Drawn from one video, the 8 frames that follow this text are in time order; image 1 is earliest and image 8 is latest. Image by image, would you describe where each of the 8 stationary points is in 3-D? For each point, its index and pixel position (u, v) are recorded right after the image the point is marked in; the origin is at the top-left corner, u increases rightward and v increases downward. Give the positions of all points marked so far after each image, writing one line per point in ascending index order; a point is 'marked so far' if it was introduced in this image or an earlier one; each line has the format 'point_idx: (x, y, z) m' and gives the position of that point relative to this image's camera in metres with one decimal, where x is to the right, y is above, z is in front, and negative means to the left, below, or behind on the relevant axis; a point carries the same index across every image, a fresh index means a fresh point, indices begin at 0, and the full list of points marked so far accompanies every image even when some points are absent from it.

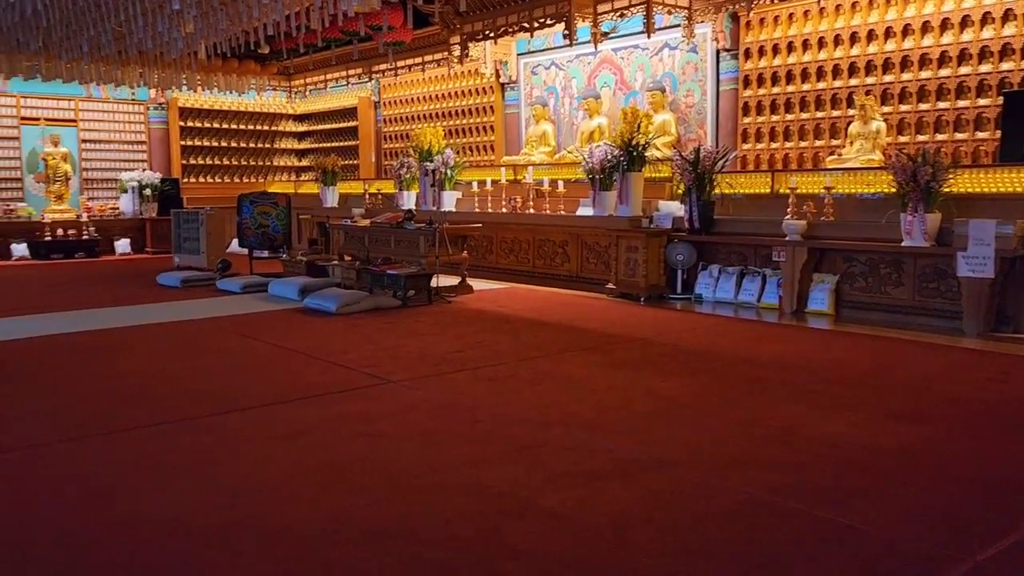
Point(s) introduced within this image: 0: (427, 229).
0: (-0.7, +0.5, +6.6) m
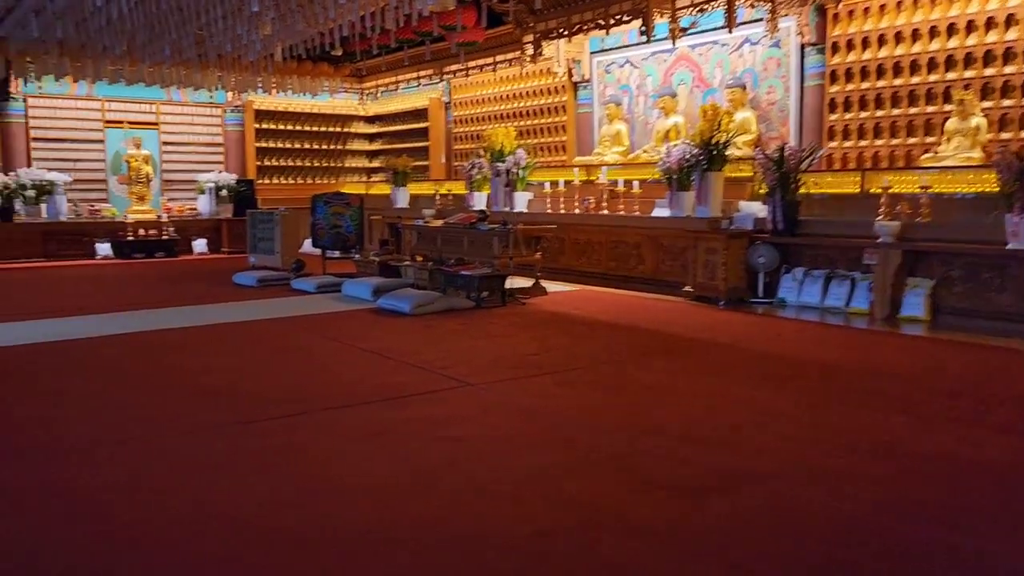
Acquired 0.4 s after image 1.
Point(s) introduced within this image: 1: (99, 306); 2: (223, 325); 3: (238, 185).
0: (-0.1, +0.5, +6.6) m
1: (-3.3, -0.1, +6.7) m
2: (-1.9, -0.2, +5.6) m
3: (-3.8, +1.5, +11.8) m
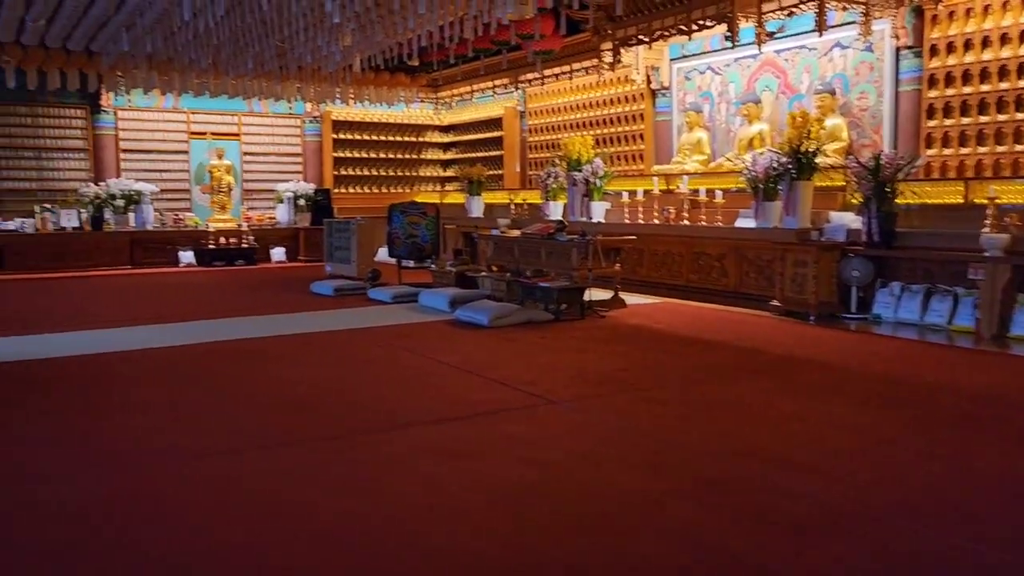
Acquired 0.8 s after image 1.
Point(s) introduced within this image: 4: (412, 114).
0: (+0.5, +0.4, +6.4) m
1: (-2.7, -0.2, +6.8) m
2: (-1.4, -0.3, +5.6) m
3: (-2.8, +1.3, +11.9) m
4: (-1.6, +2.7, +13.1) m
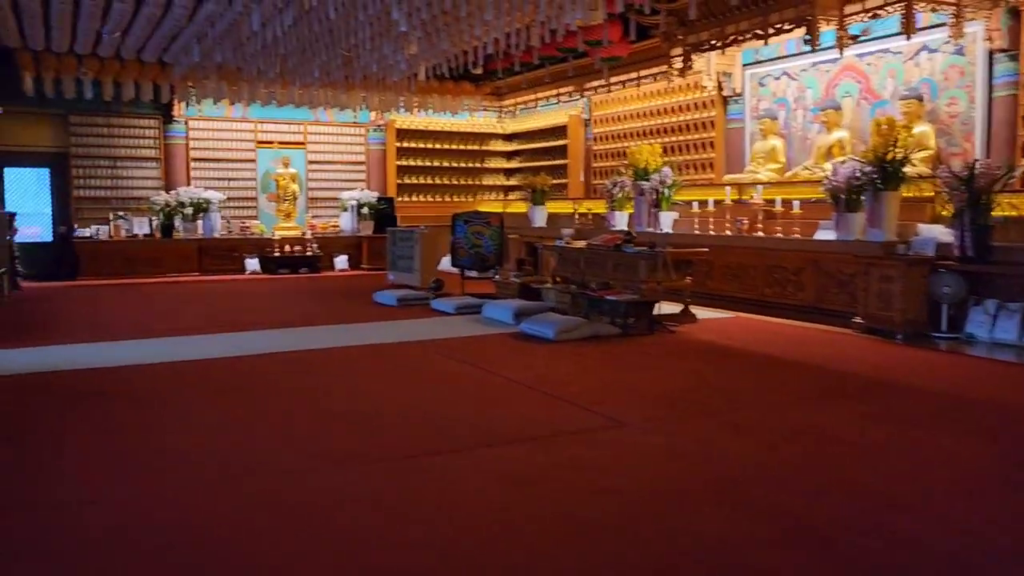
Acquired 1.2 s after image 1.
0: (+1.0, +0.3, +6.2) m
1: (-2.2, -0.3, +6.8) m
2: (-1.0, -0.4, +5.5) m
3: (-1.9, +1.2, +12.0) m
4: (-0.6, +2.6, +13.1) m
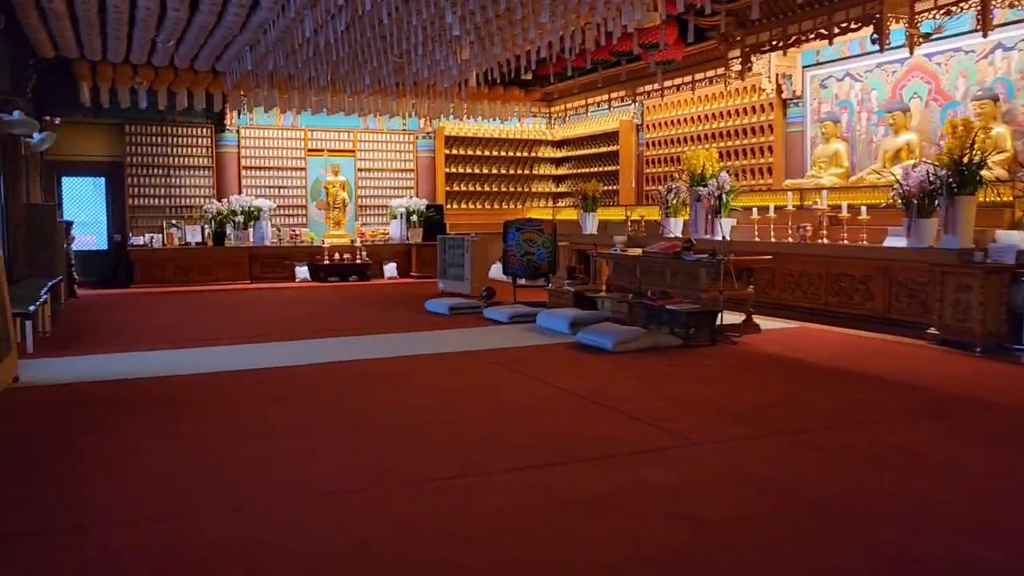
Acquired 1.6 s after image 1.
0: (+1.4, +0.2, +6.0) m
1: (-1.7, -0.4, +6.8) m
2: (-0.6, -0.4, +5.4) m
3: (-1.2, +1.1, +11.9) m
4: (+0.2, +2.5, +12.9) m
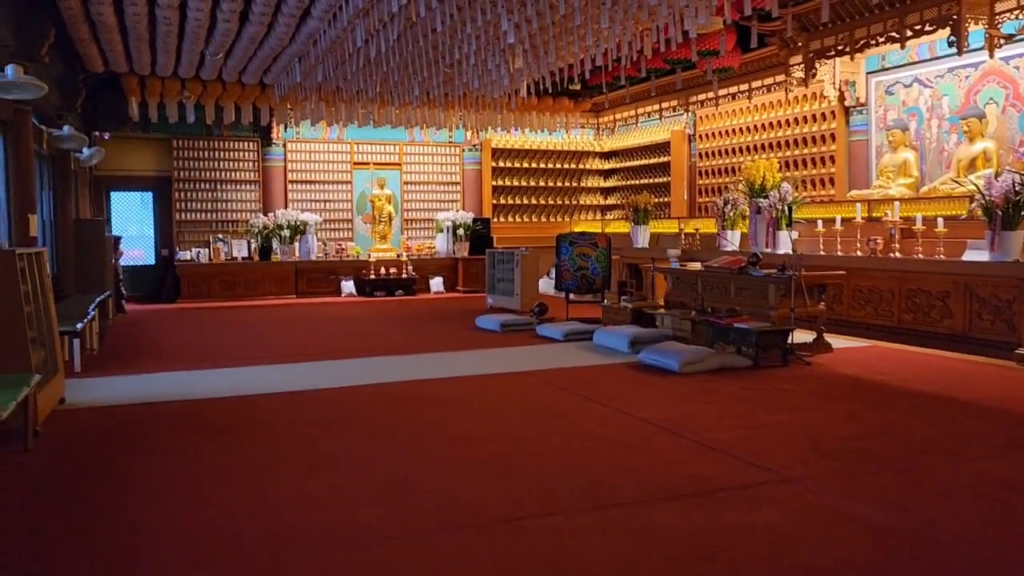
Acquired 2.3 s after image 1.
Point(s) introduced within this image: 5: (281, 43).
0: (+1.8, +0.1, +5.7) m
1: (-1.3, -0.5, +6.6) m
2: (-0.2, -0.6, +5.2) m
3: (-0.5, +0.9, +11.7) m
4: (+0.9, +2.2, +12.7) m
5: (-2.0, +2.1, +7.1) m
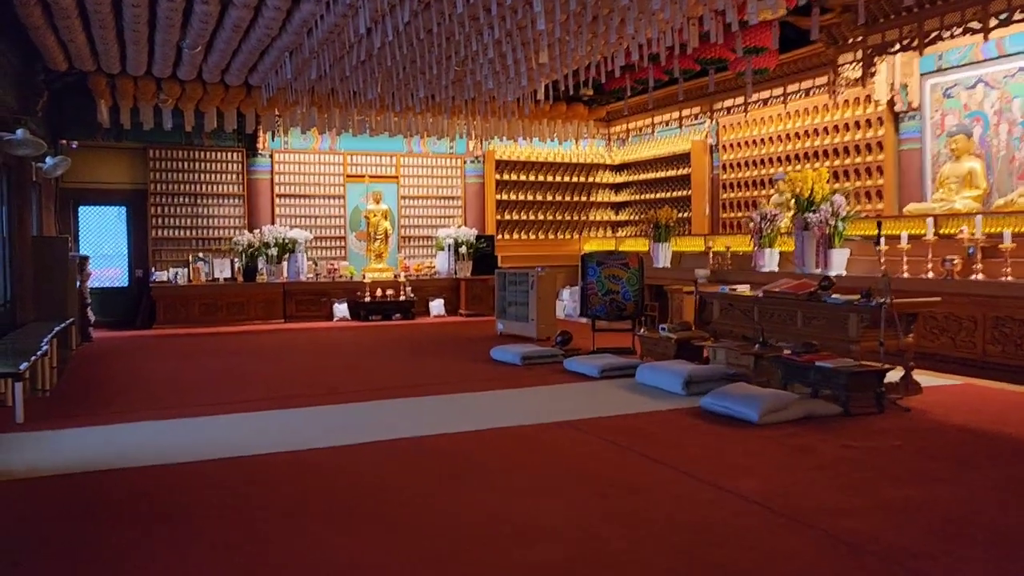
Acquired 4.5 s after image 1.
0: (+2.0, -0.1, +4.8) m
1: (-1.1, -0.7, +5.6) m
2: (0.0, -0.7, +4.2) m
3: (-0.4, +0.6, +10.8) m
4: (+1.0, +1.9, +11.8) m
5: (-1.8, +1.9, +6.2) m
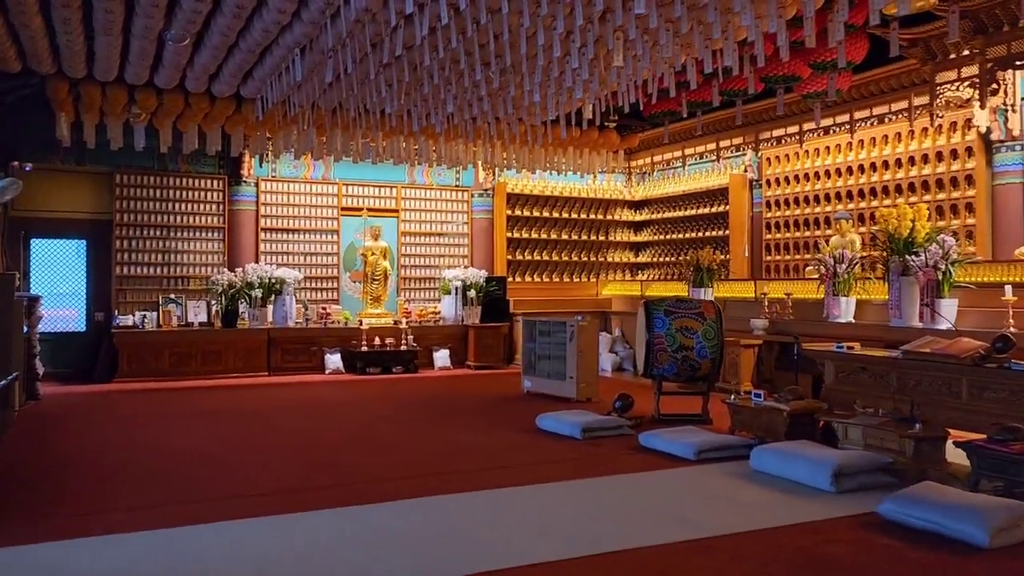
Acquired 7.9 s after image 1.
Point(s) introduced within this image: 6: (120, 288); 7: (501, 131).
0: (+2.4, -0.4, +3.6) m
1: (-0.7, -1.0, +4.4) m
2: (+0.4, -0.9, +3.0) m
3: (-0.3, 0.0, +9.6) m
4: (+1.1, +1.3, +10.7) m
5: (-1.4, +1.6, +5.0) m
6: (-4.1, 0.0, +8.8) m
7: (-0.1, +1.4, +7.3) m
